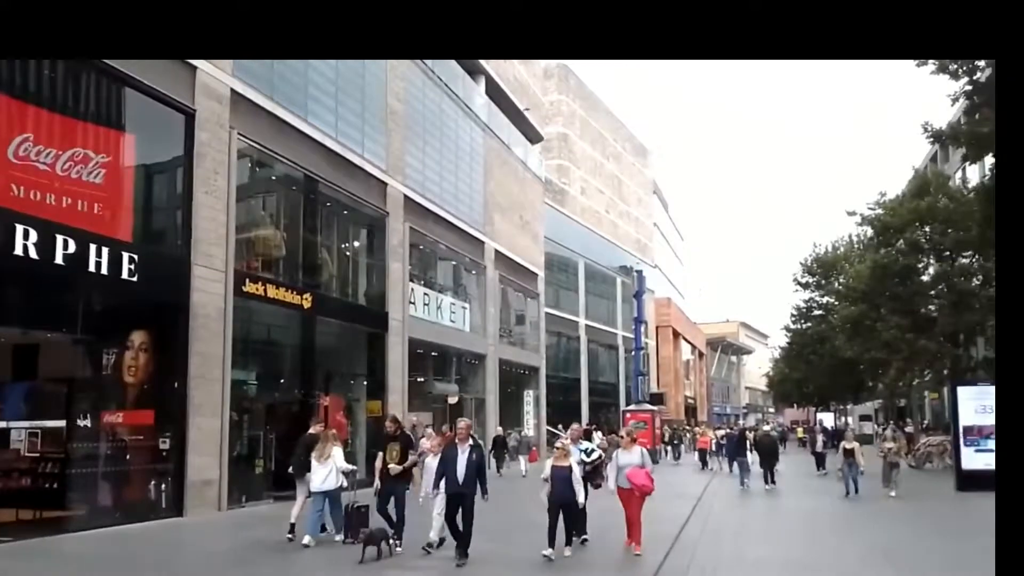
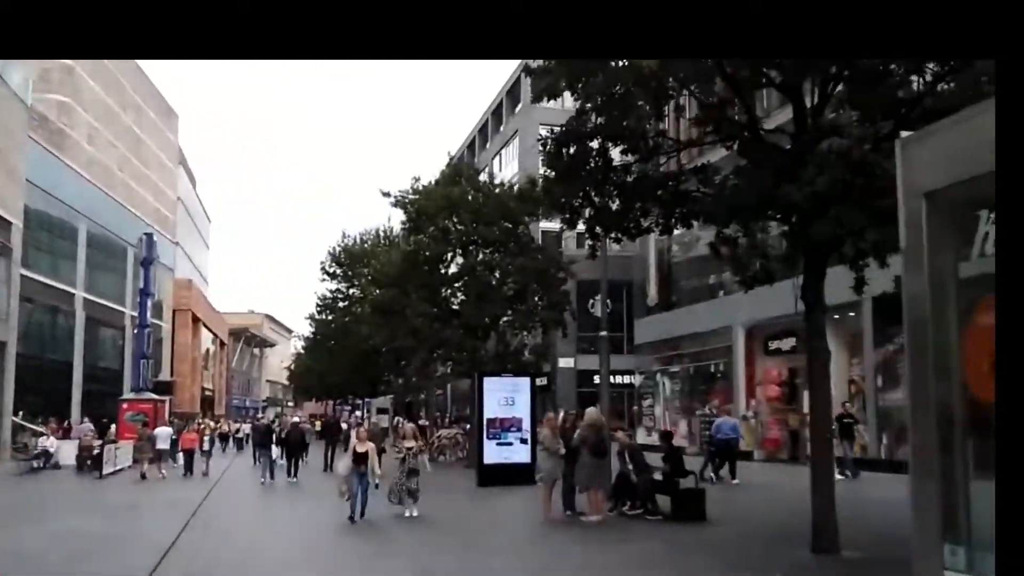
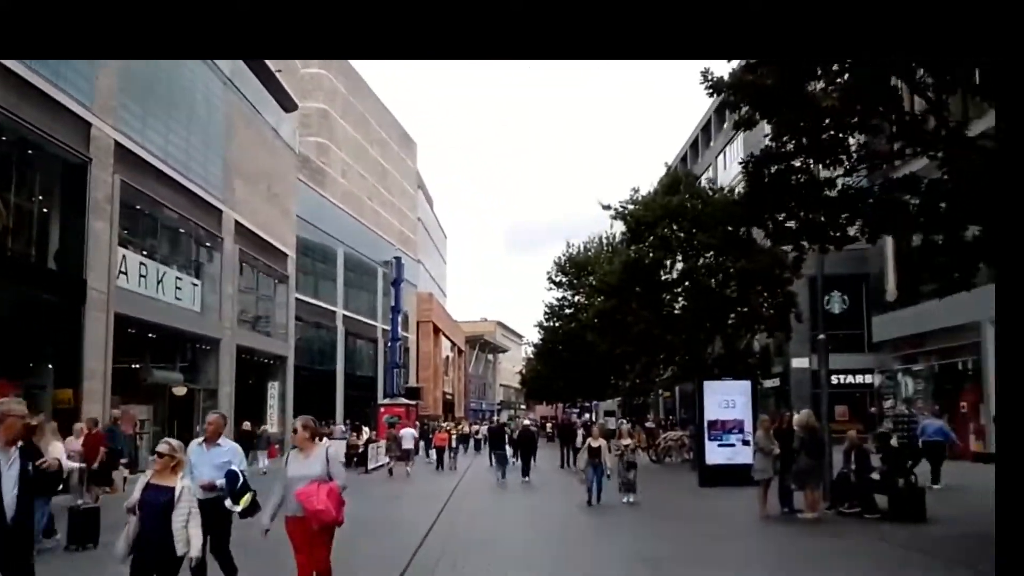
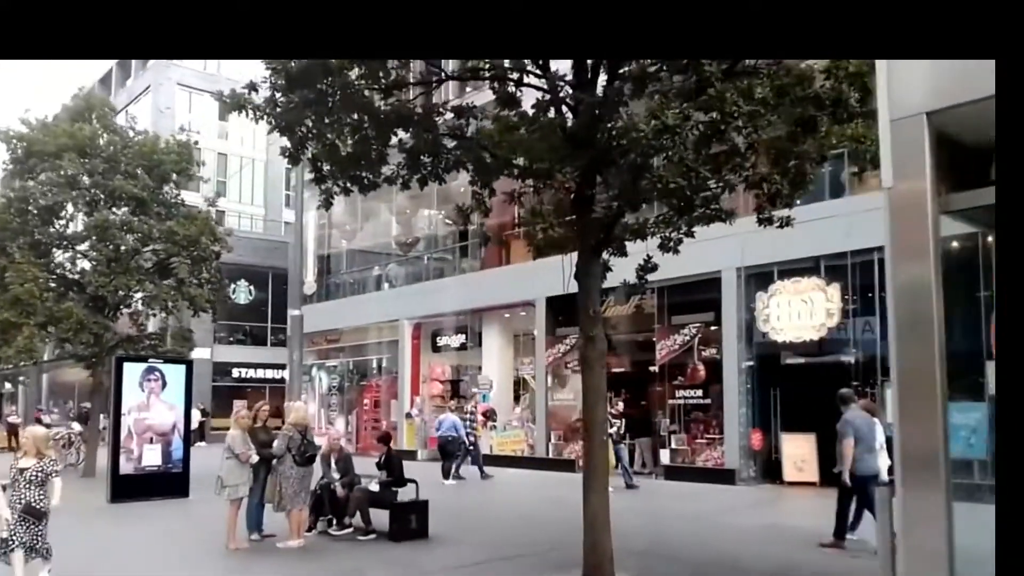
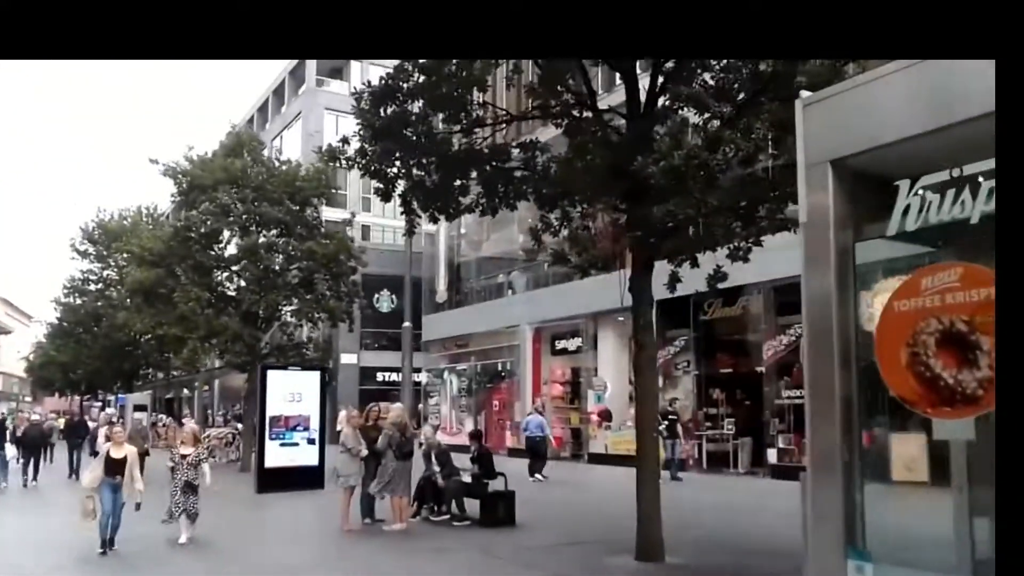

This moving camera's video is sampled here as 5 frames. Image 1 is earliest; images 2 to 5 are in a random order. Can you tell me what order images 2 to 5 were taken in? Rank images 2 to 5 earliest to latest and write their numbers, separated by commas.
3, 2, 5, 4
